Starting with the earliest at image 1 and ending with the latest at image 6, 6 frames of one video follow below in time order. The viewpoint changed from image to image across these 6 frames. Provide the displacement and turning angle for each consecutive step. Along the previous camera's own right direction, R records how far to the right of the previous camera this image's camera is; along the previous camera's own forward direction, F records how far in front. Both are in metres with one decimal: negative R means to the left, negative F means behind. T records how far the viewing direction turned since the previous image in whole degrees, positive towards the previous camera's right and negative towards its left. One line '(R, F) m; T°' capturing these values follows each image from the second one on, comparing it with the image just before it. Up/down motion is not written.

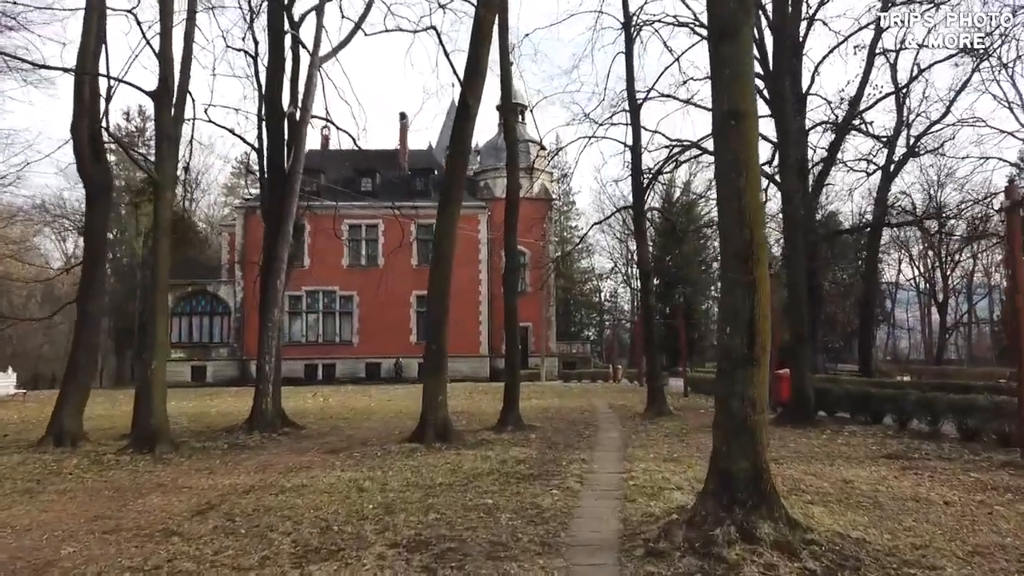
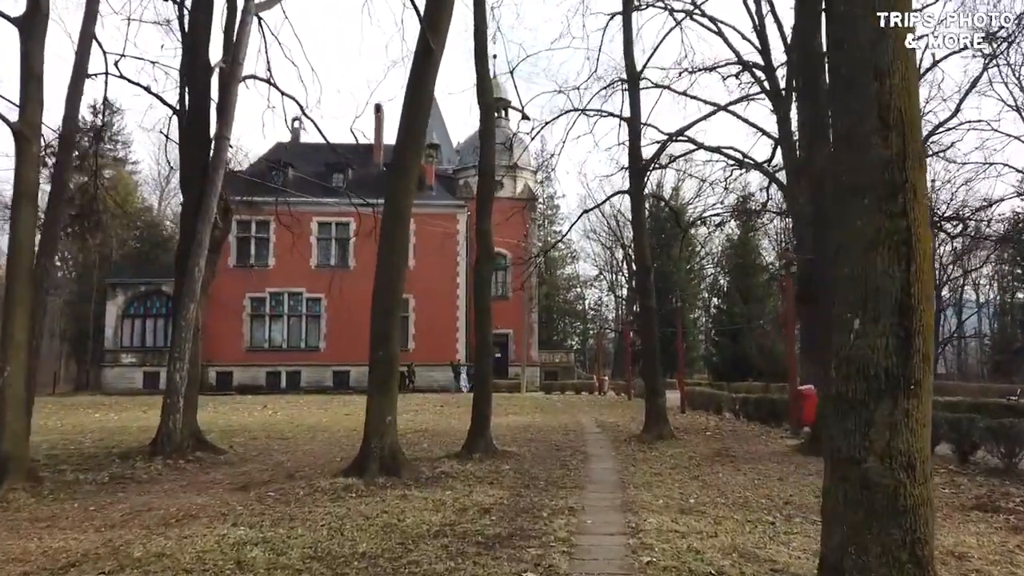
(+0.2, +2.9) m; +1°
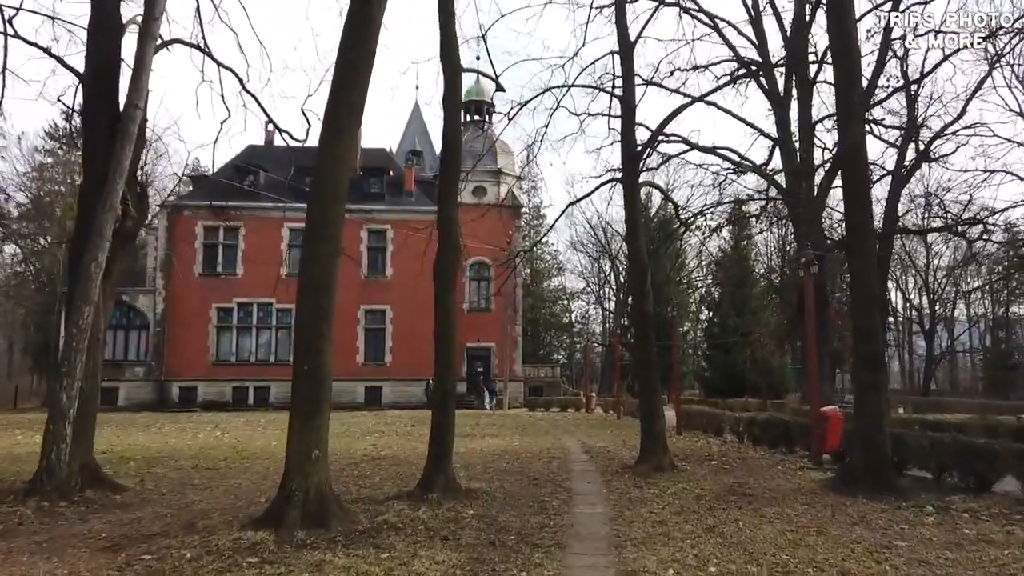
(+0.3, +2.3) m; +1°
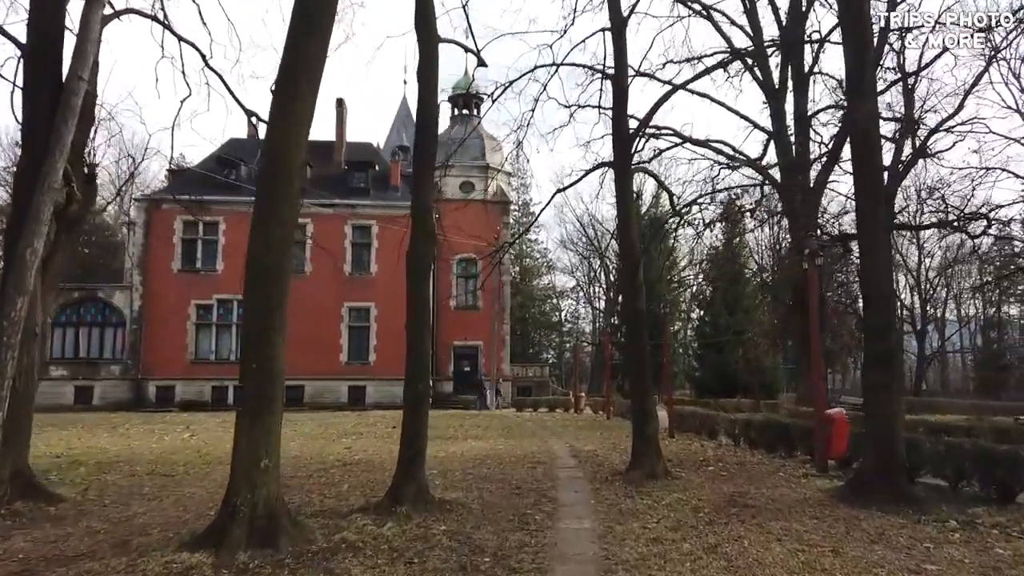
(+0.1, +1.0) m; +1°
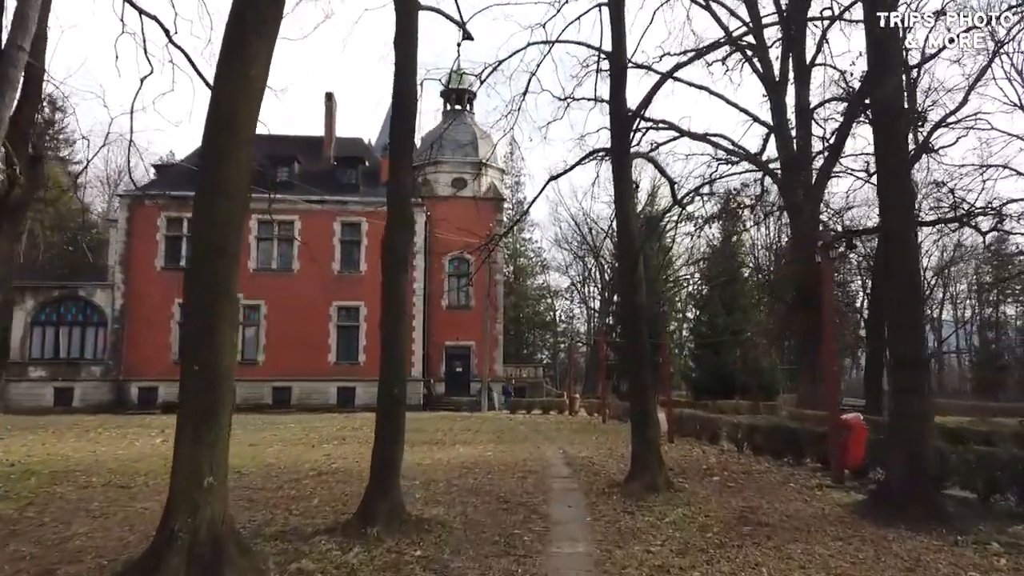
(+0.1, +1.0) m; 0°
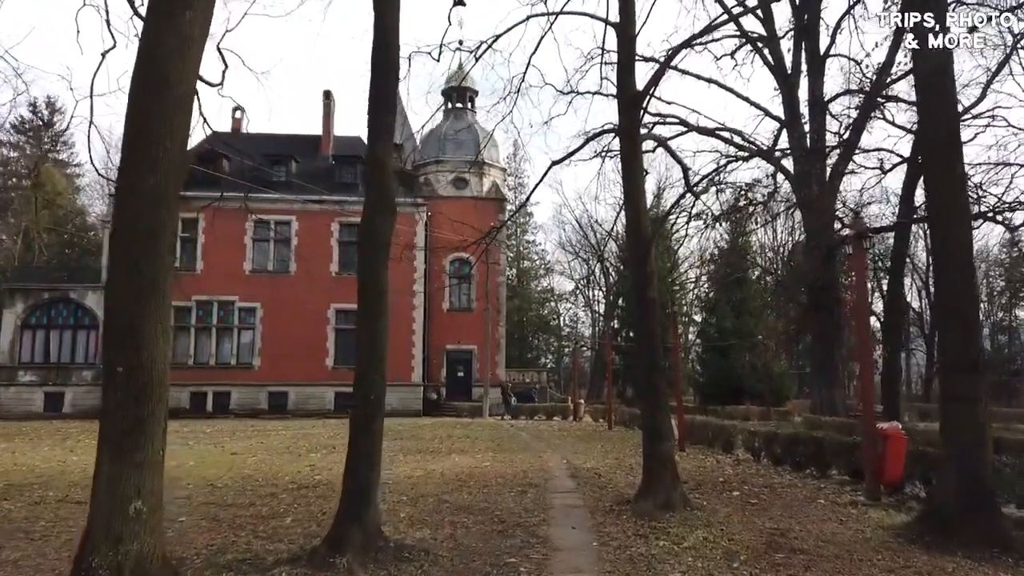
(+0.1, +1.1) m; 0°
